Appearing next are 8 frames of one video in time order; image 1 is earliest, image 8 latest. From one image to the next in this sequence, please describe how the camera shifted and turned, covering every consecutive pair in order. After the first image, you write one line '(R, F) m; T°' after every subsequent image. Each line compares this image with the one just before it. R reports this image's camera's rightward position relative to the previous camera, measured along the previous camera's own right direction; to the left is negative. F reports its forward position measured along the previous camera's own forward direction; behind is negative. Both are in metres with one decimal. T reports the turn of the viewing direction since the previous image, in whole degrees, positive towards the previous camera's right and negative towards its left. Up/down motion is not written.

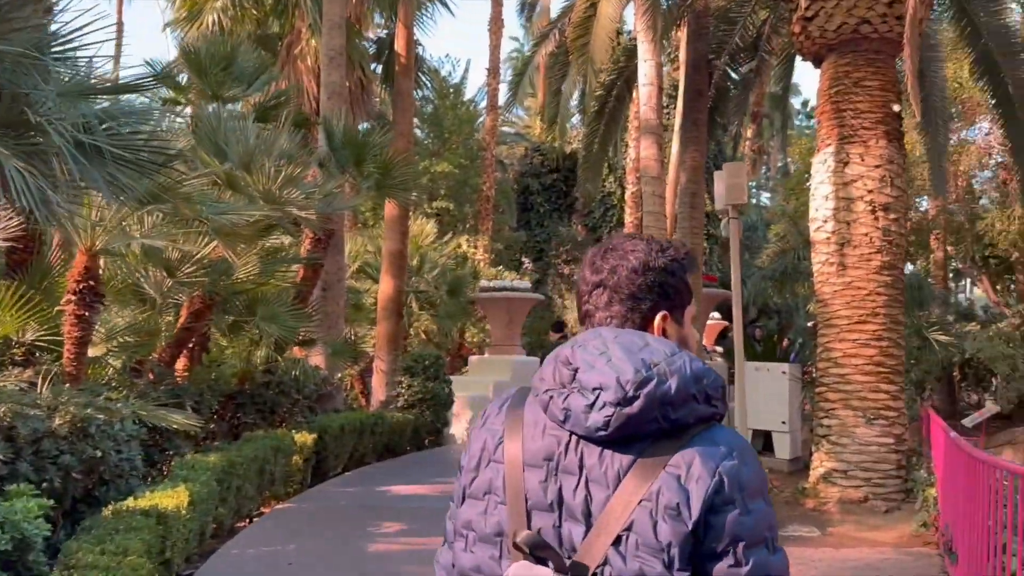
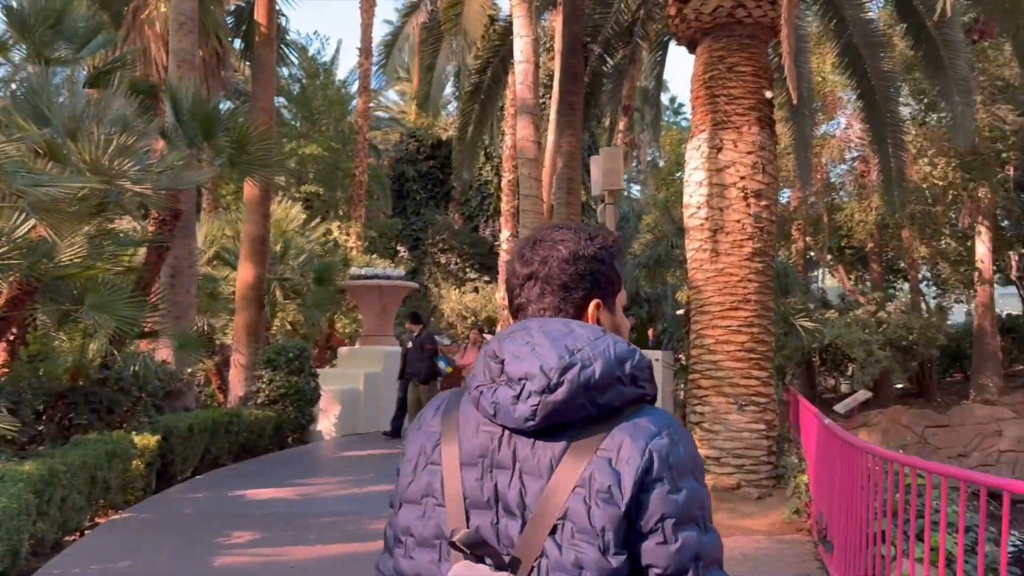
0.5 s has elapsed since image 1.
(+0.1, +0.6) m; +8°
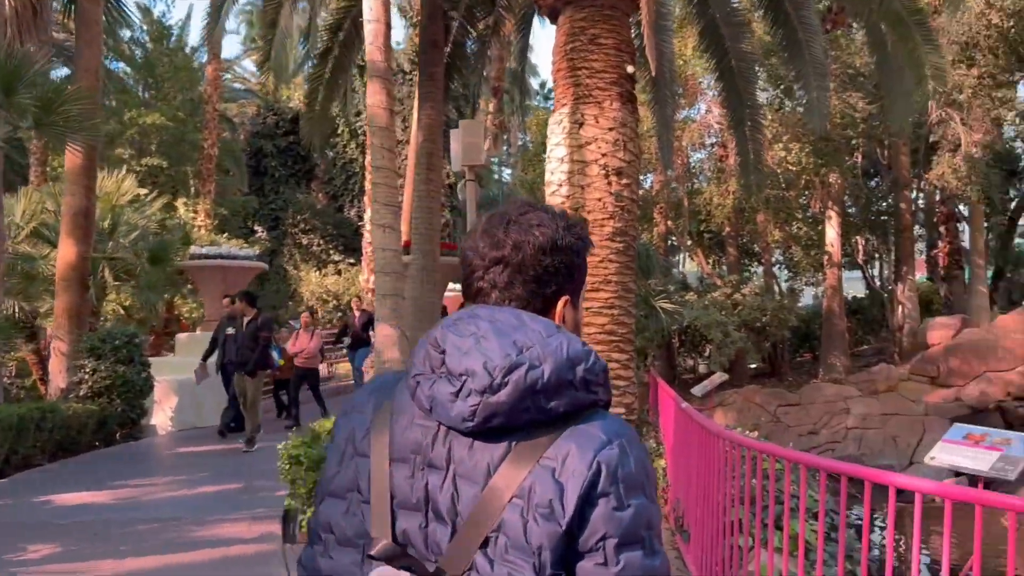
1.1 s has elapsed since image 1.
(+0.2, +0.6) m; +9°
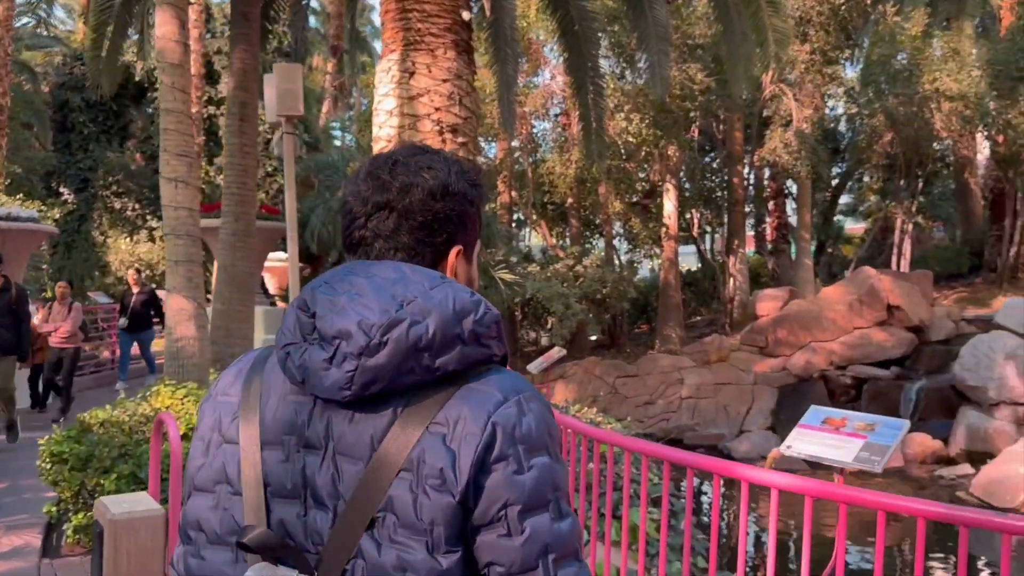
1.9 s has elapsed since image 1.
(+0.2, +0.7) m; +11°
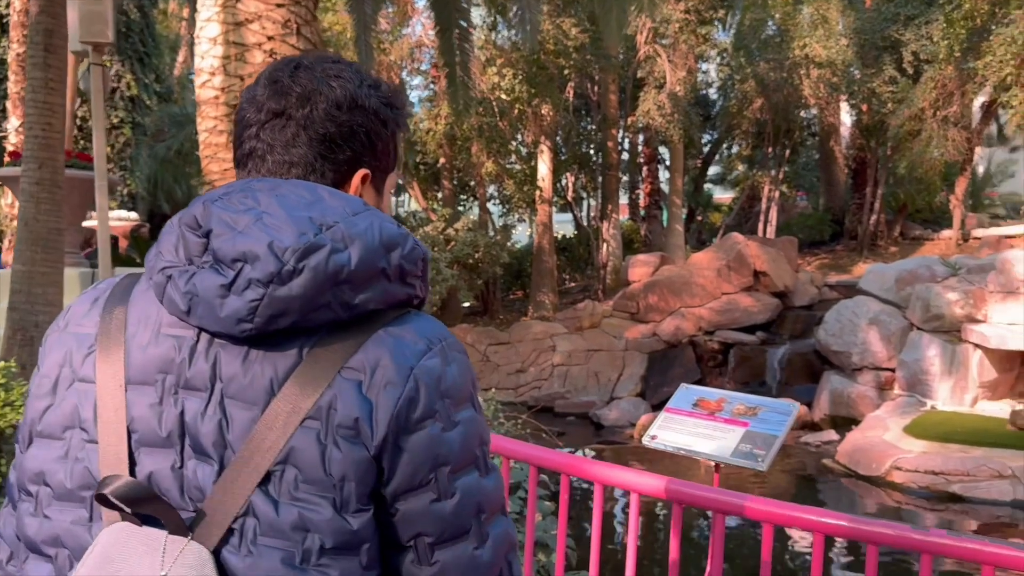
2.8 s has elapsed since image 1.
(+0.2, +0.7) m; +8°
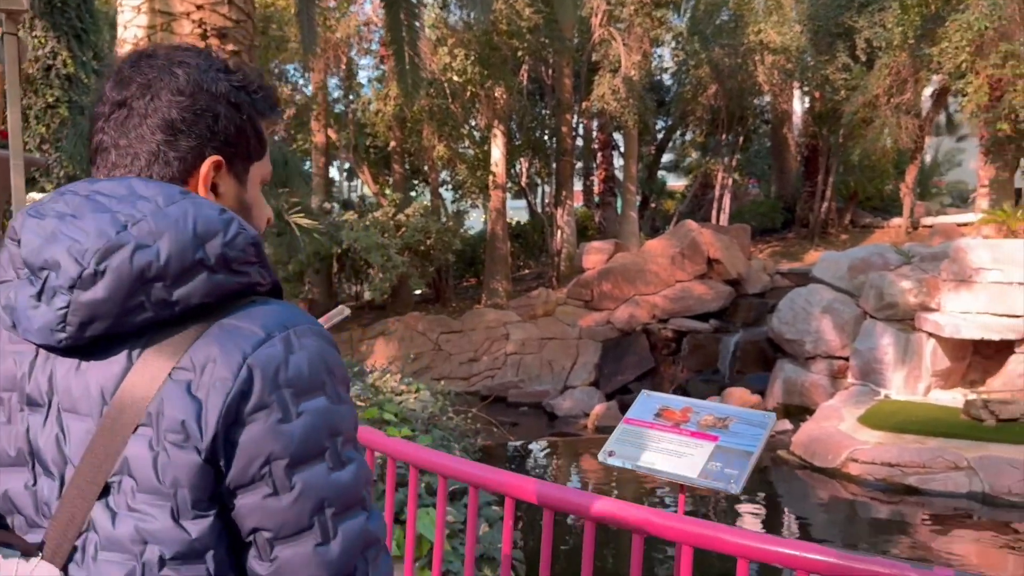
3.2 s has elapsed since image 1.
(0.0, +0.3) m; +3°
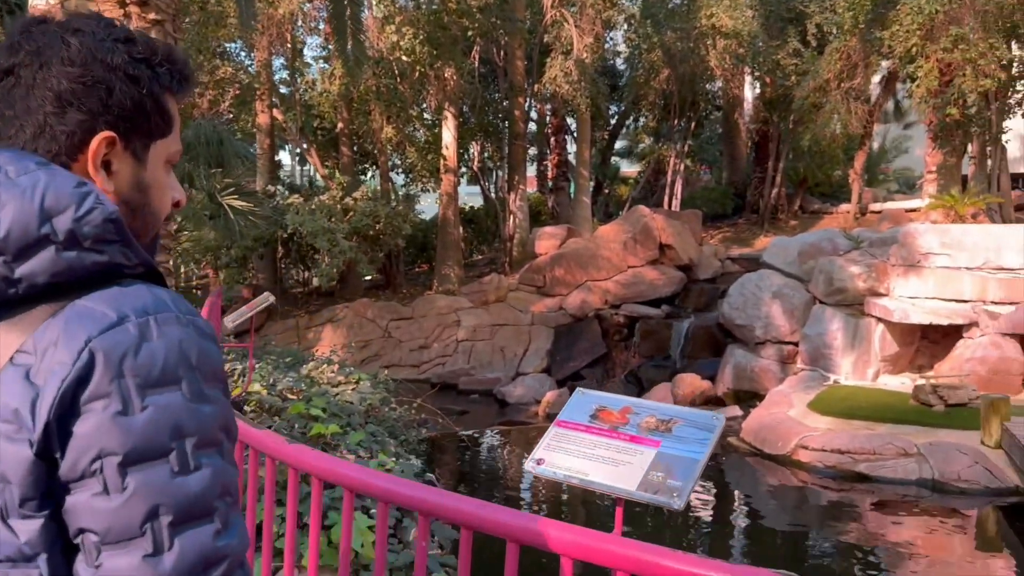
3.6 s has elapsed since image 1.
(+0.1, +0.2) m; +3°
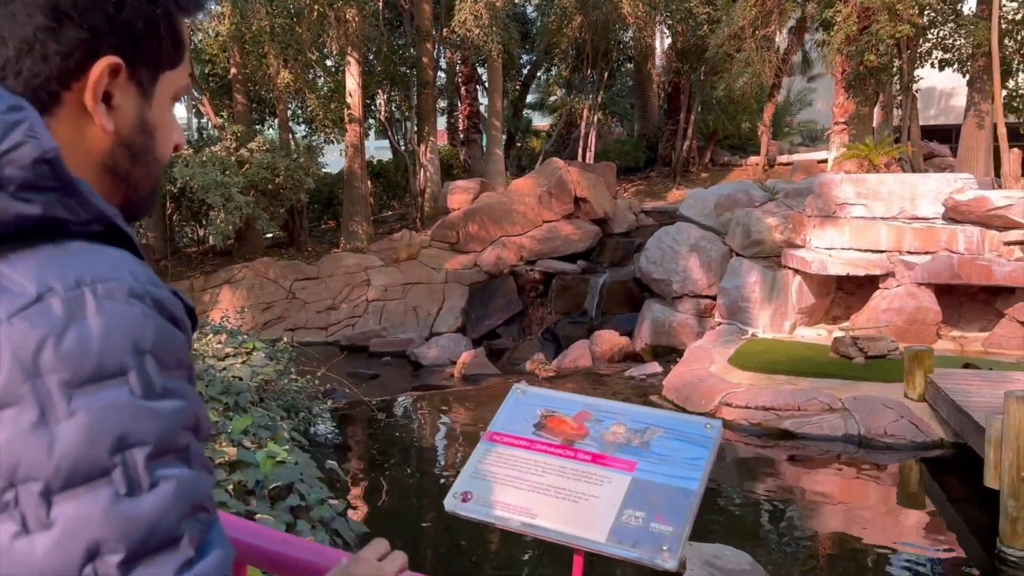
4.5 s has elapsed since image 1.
(0.0, +0.4) m; +6°
